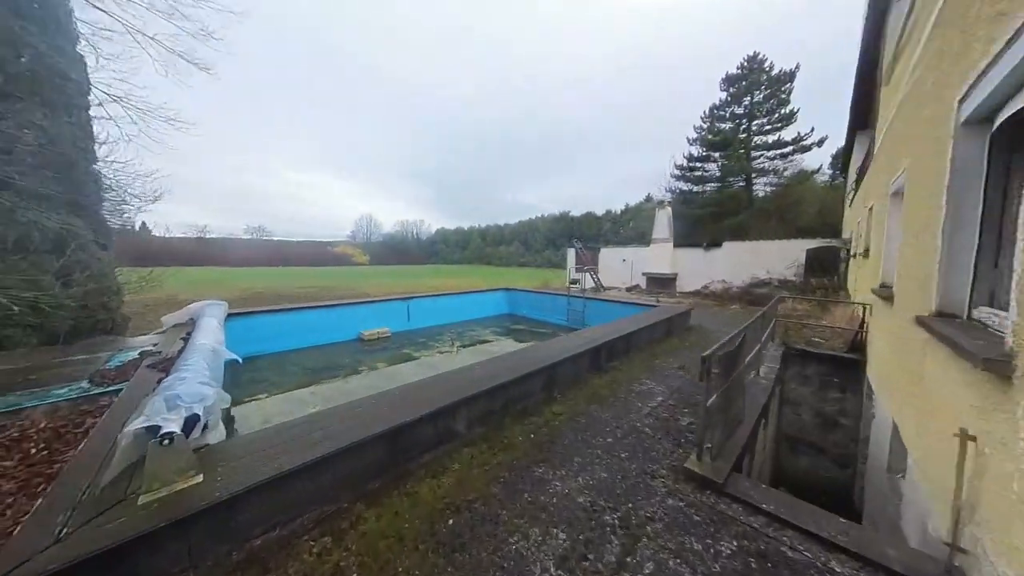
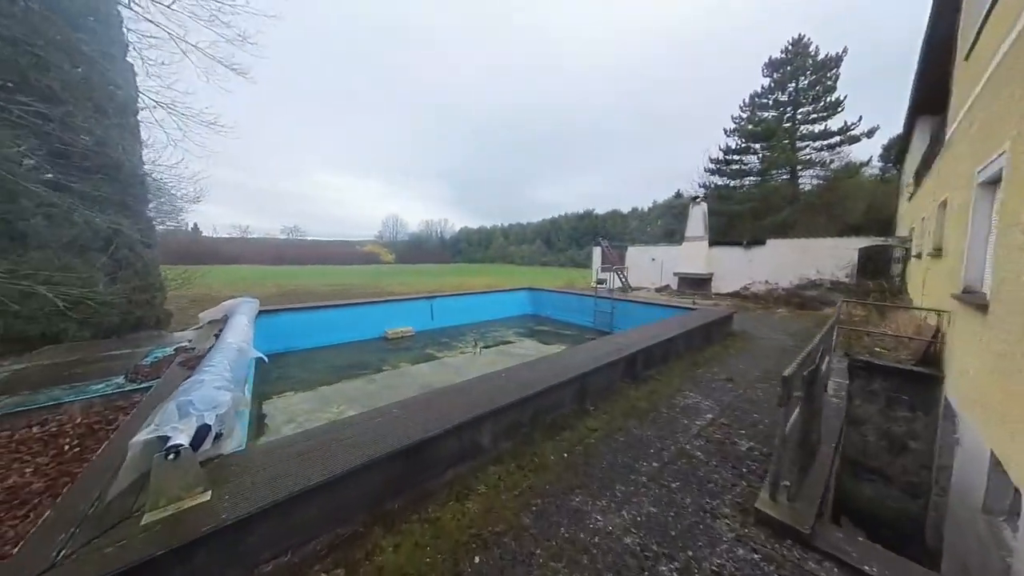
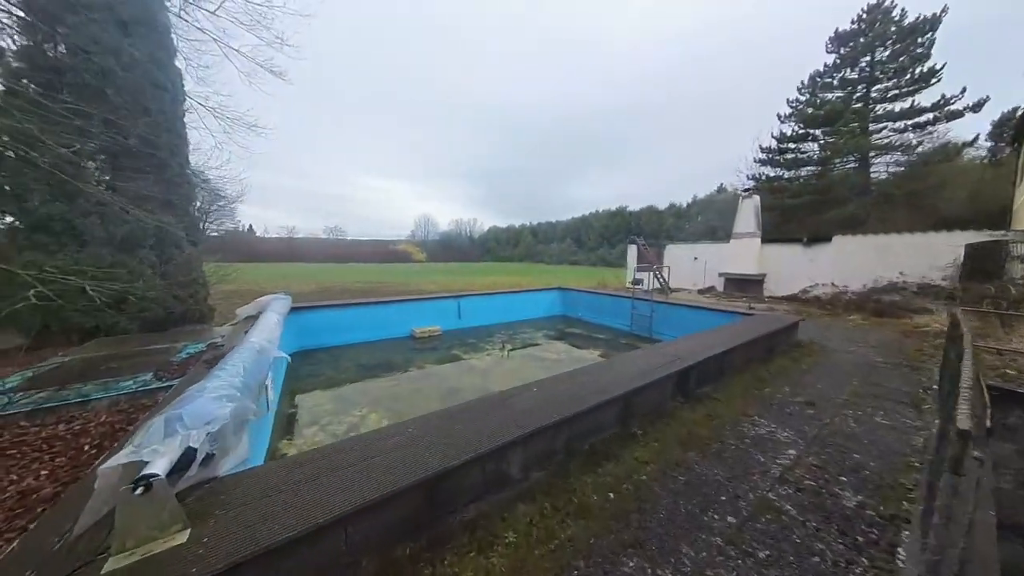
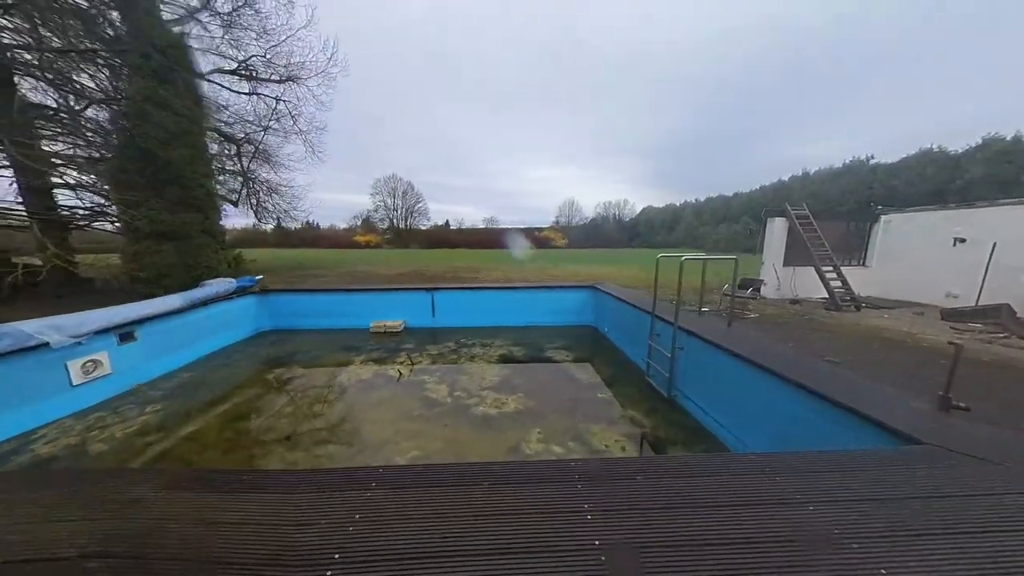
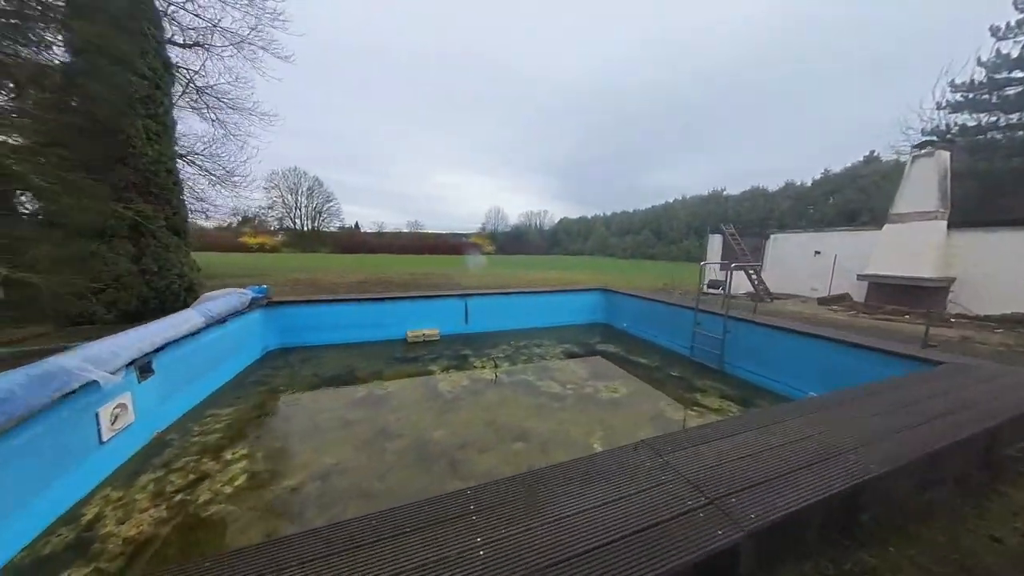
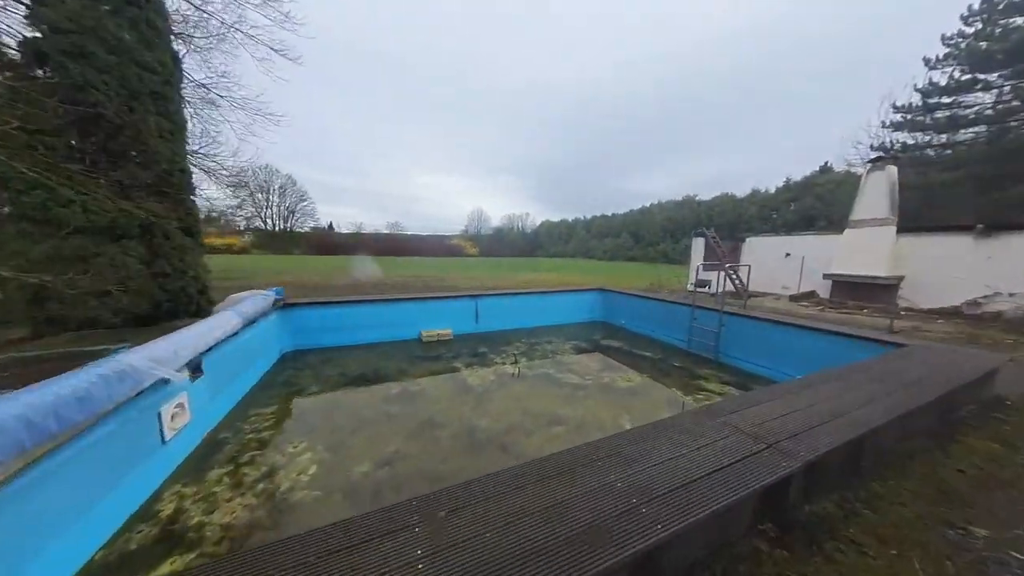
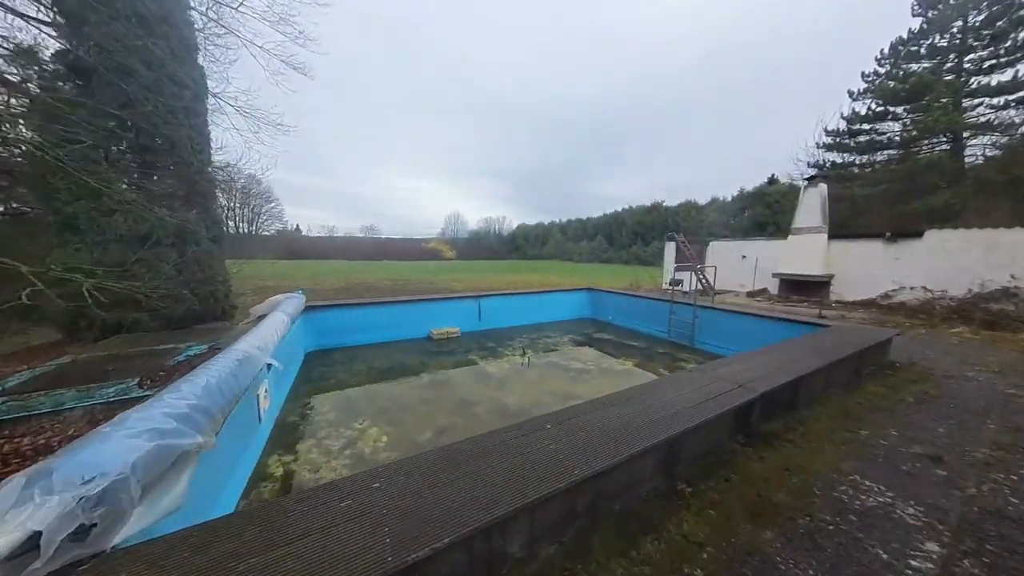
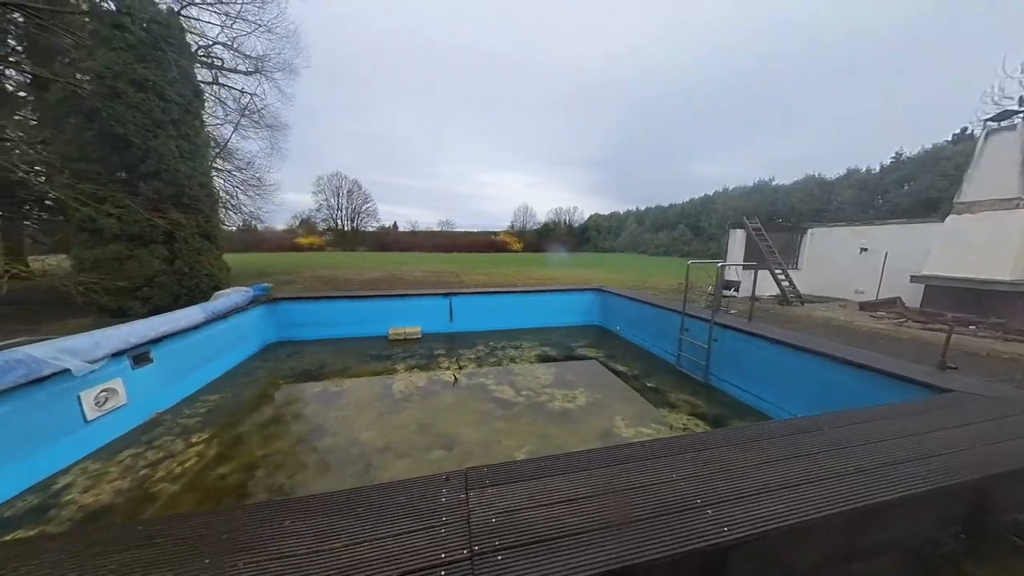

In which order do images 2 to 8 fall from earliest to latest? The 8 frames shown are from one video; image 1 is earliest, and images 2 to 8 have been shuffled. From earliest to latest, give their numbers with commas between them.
2, 3, 7, 6, 5, 8, 4
